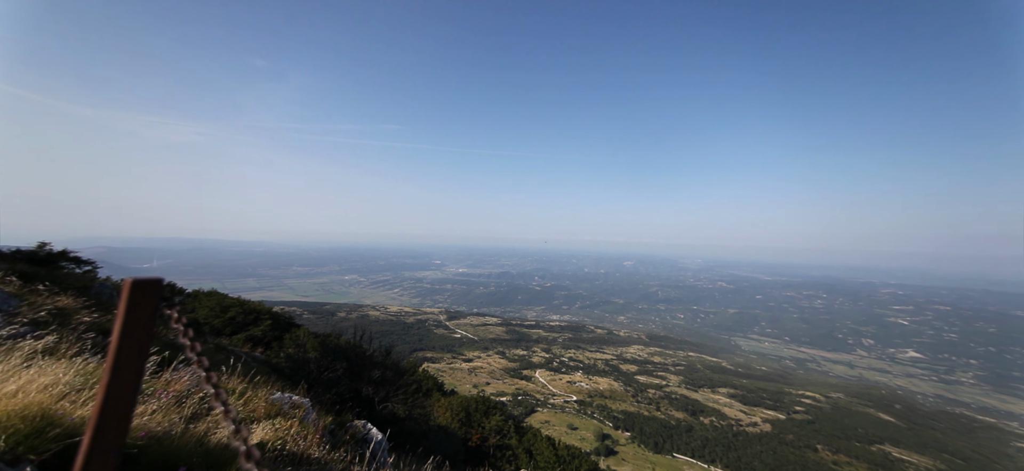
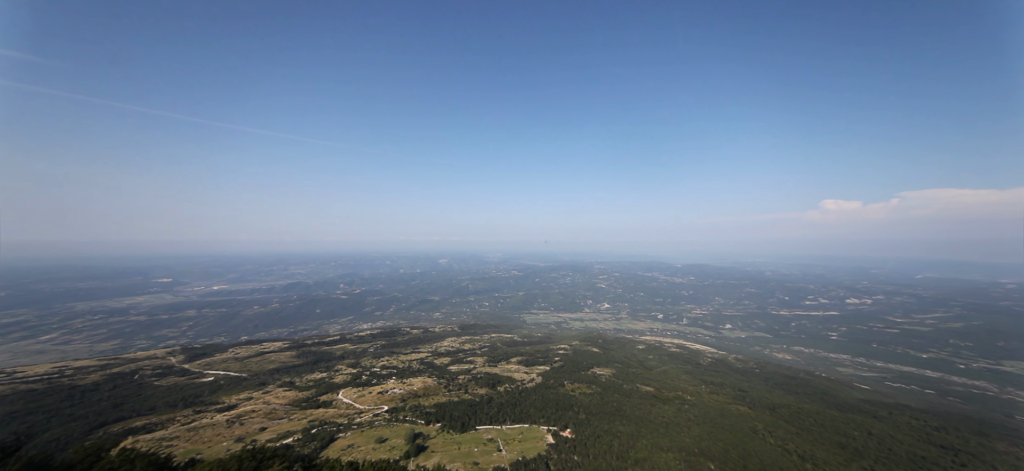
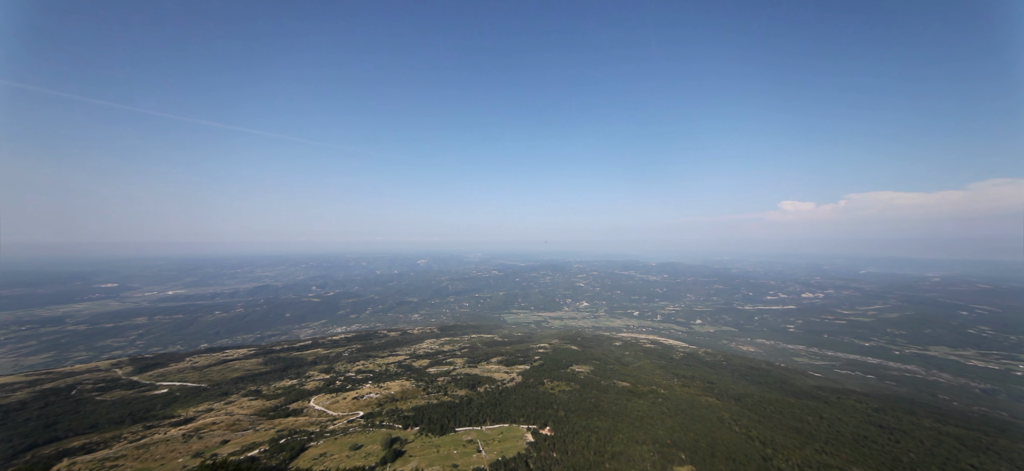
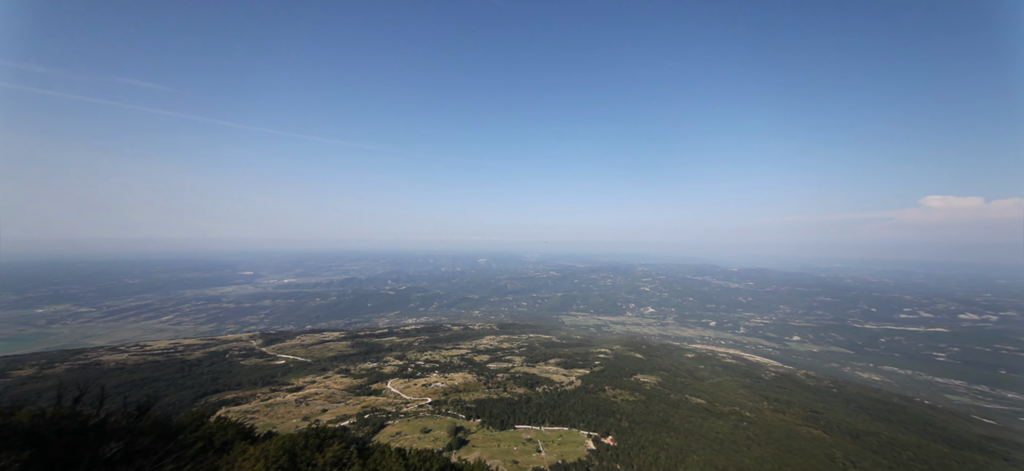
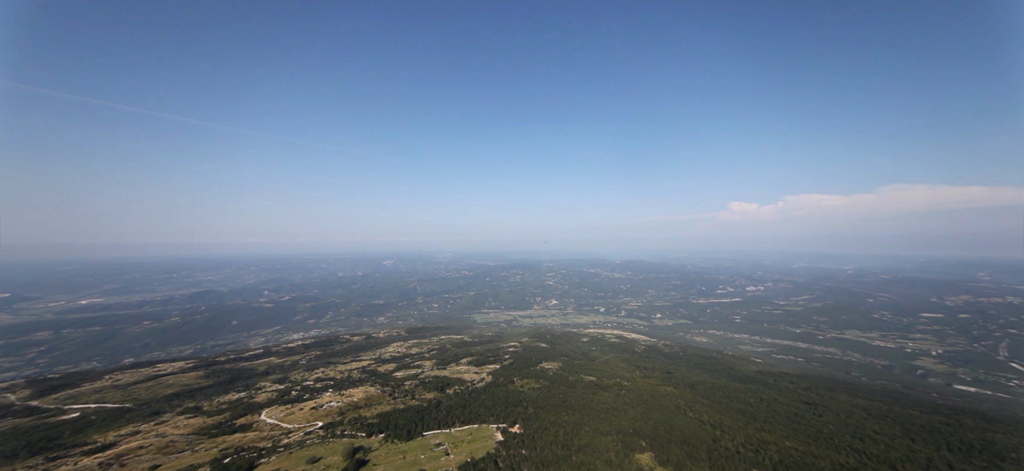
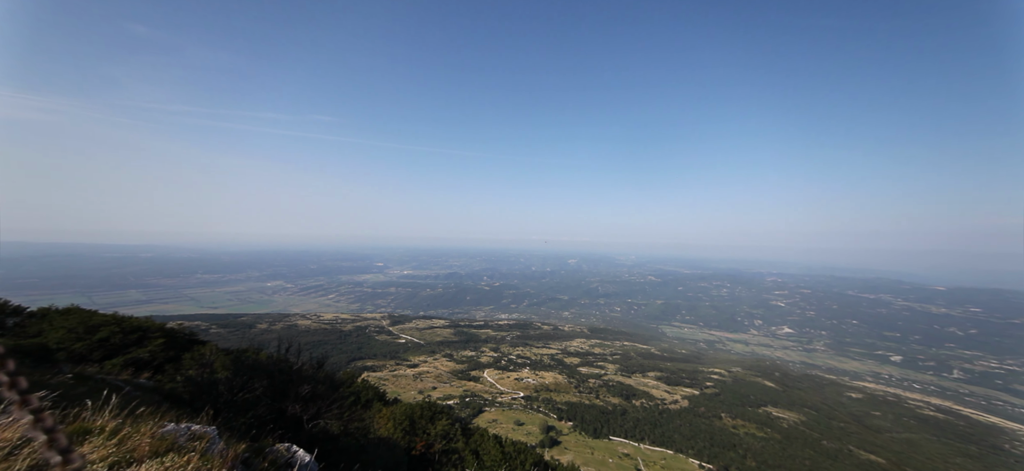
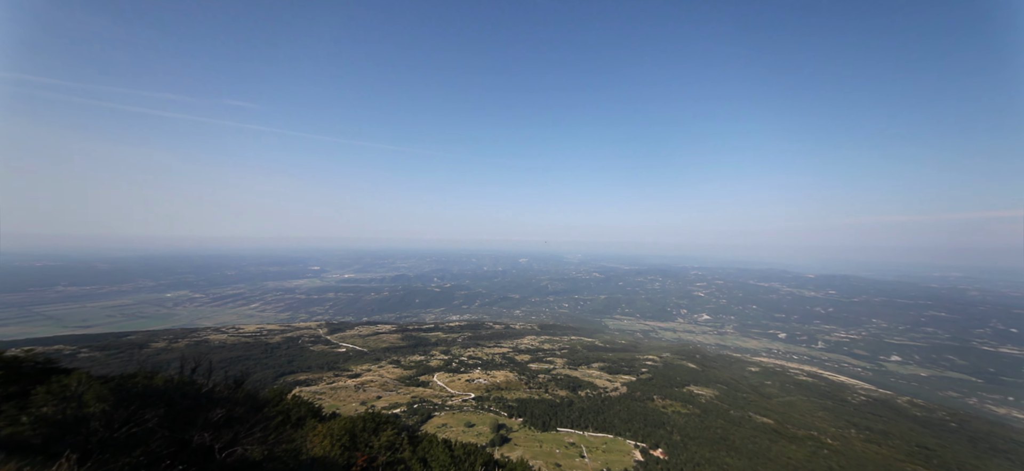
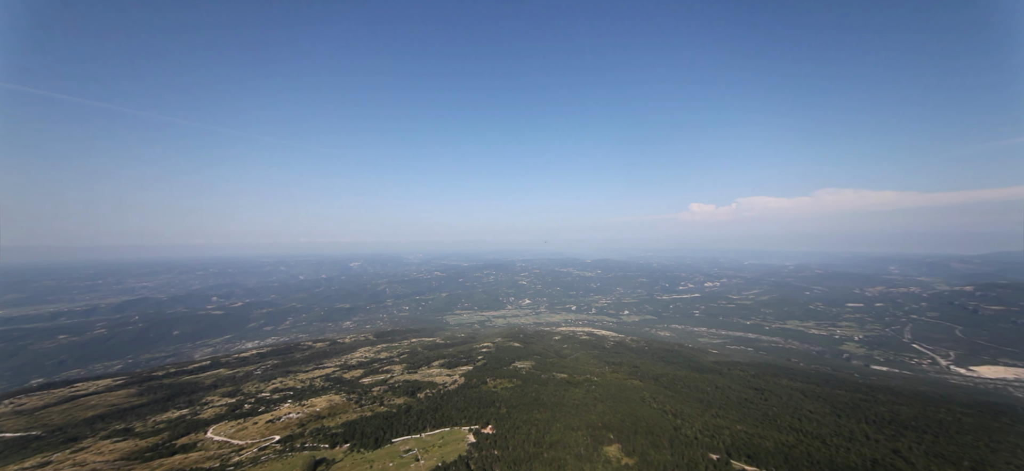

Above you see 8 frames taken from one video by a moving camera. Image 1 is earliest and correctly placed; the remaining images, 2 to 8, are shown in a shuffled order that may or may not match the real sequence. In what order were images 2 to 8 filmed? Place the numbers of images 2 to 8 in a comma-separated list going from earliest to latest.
6, 7, 4, 2, 3, 5, 8
